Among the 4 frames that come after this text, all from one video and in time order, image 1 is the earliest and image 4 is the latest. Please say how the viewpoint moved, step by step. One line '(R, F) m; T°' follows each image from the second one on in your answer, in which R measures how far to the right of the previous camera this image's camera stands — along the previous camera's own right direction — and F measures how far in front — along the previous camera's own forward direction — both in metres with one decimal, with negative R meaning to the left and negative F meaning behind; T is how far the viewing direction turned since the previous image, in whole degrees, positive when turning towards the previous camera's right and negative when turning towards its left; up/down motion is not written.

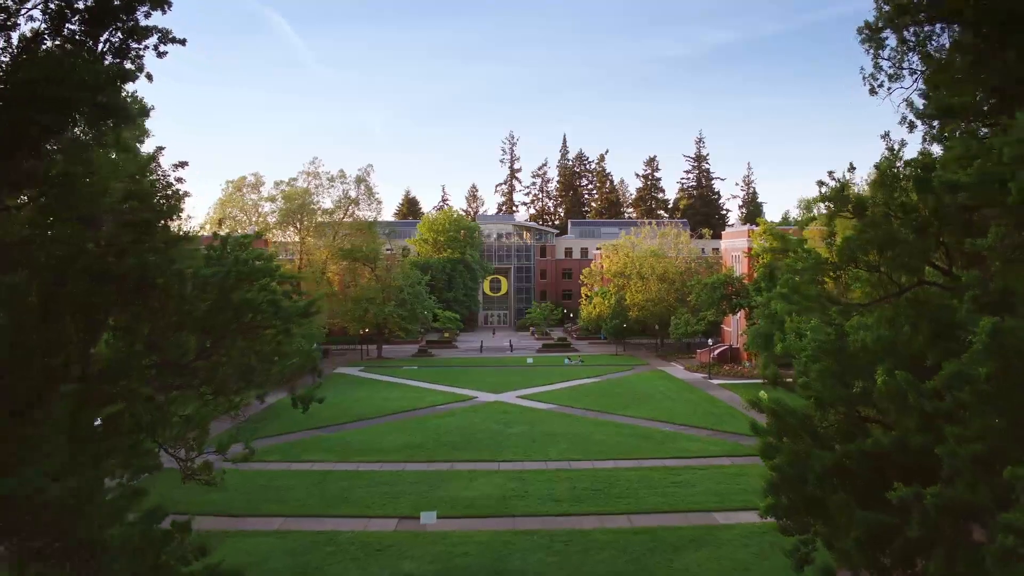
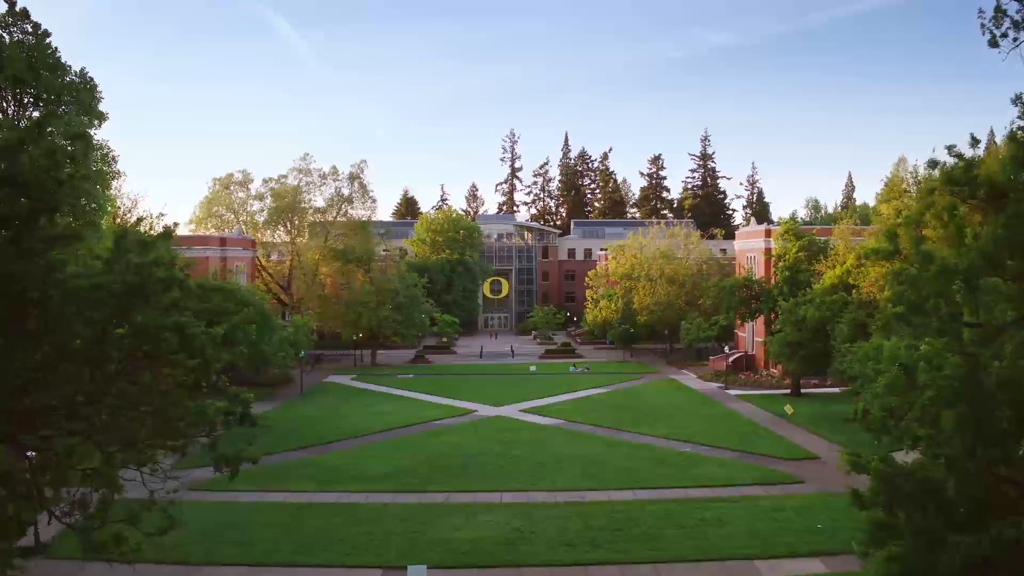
(-0.1, +2.8) m; 0°
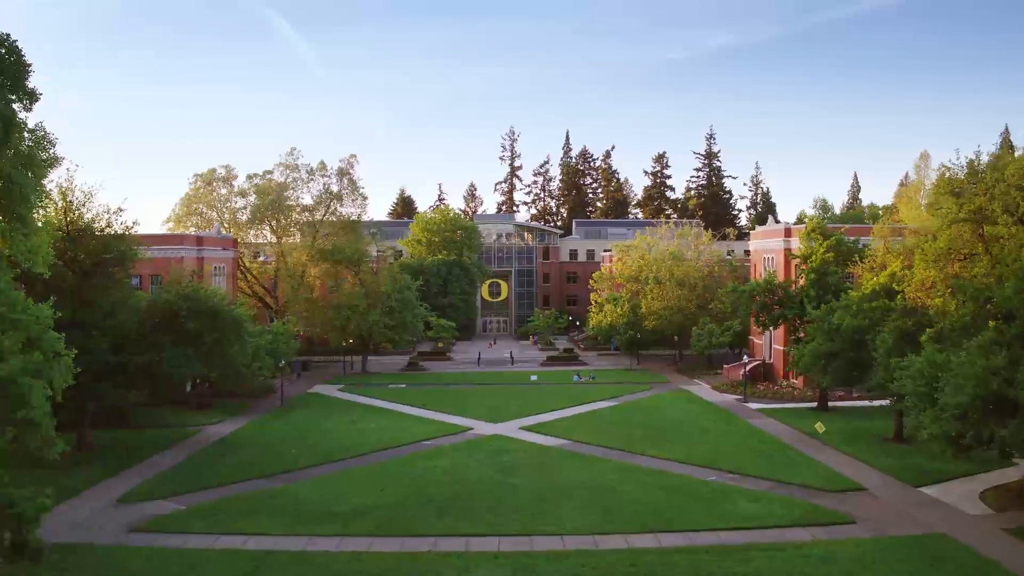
(0.0, +3.2) m; 0°
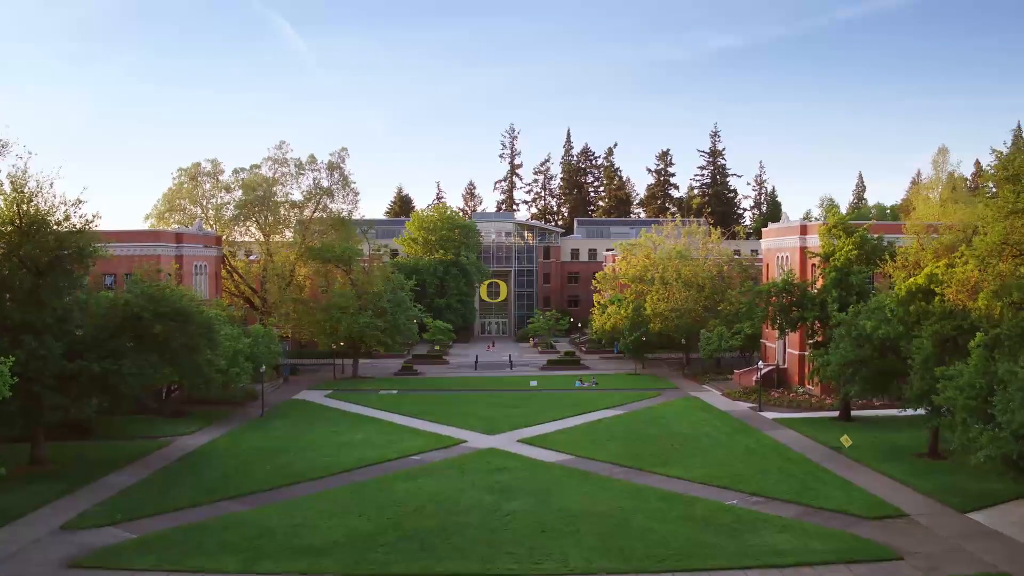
(+0.1, +2.4) m; 0°
